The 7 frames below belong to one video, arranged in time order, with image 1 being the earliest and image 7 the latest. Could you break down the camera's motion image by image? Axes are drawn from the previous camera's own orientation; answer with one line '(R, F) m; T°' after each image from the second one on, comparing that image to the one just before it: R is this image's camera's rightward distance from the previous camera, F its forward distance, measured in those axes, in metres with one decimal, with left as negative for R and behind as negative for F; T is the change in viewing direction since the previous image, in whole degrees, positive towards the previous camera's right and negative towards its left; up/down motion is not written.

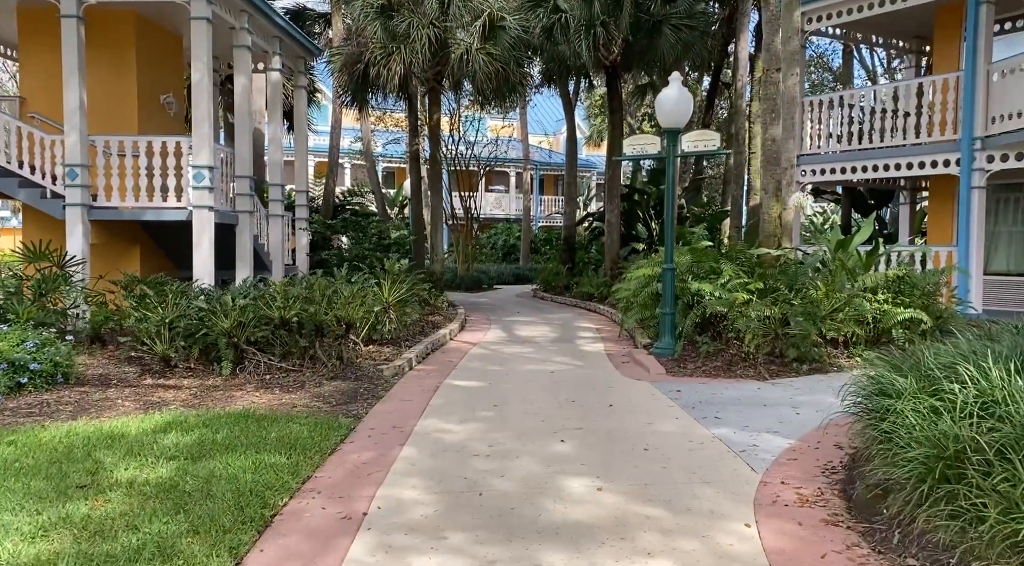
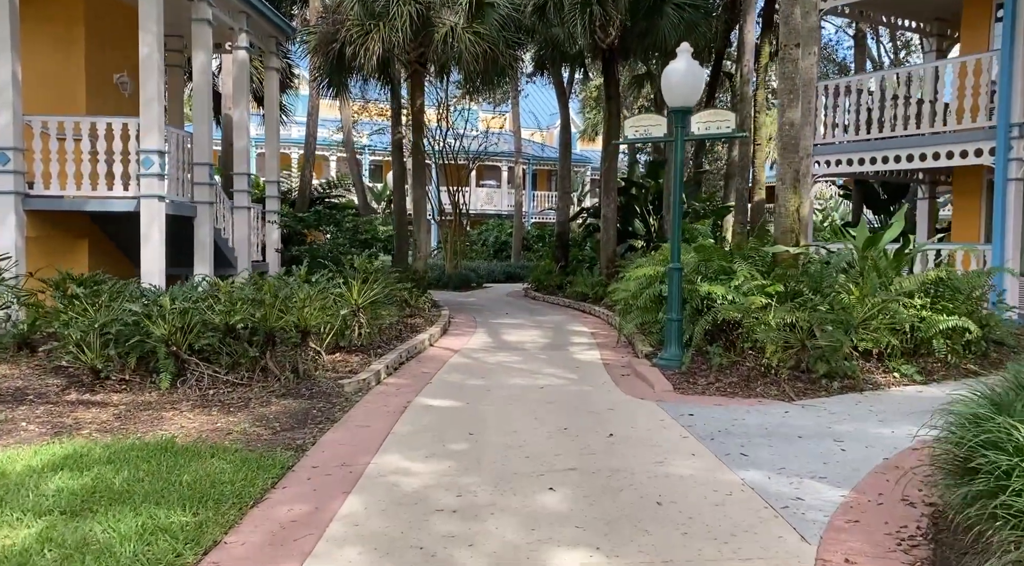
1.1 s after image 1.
(+0.1, +1.1) m; 0°
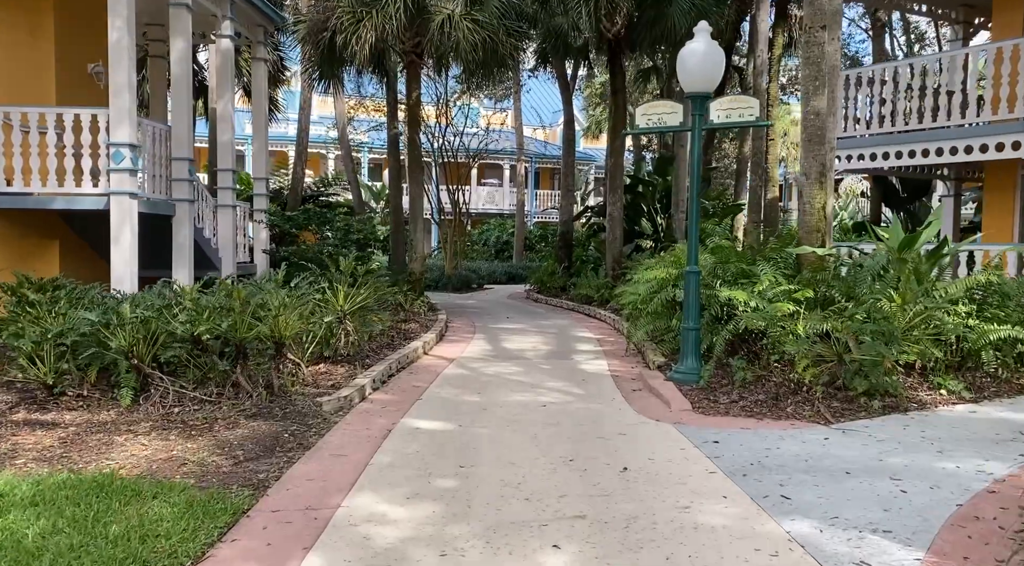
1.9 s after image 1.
(0.0, +0.7) m; 0°
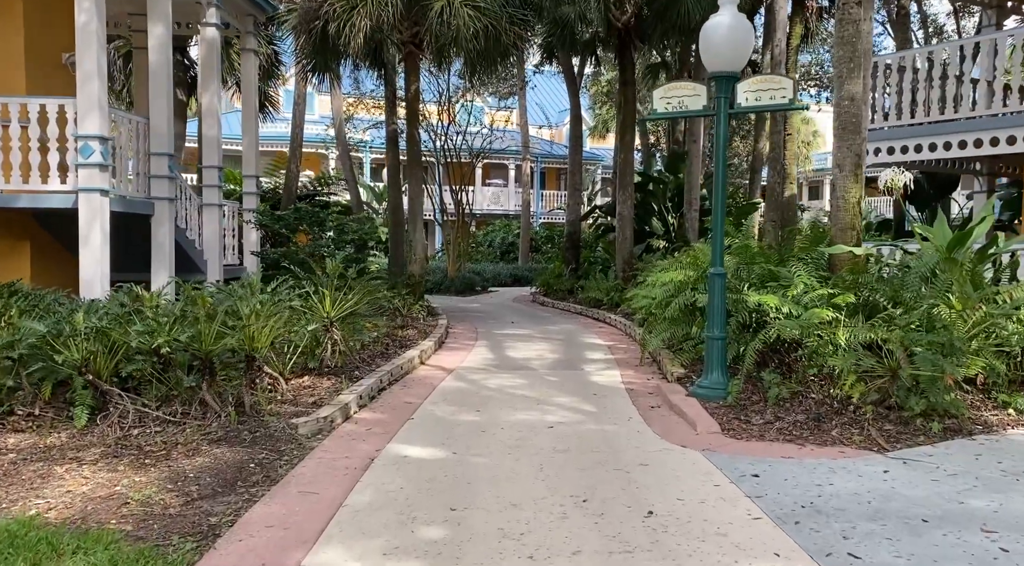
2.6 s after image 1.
(0.0, +0.8) m; 0°
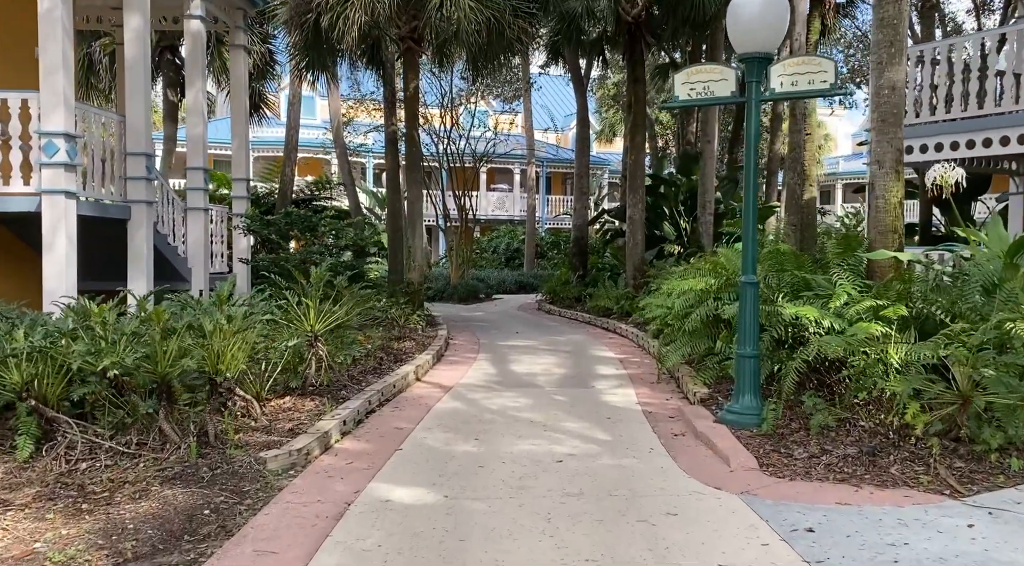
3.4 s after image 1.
(0.0, +0.7) m; 0°
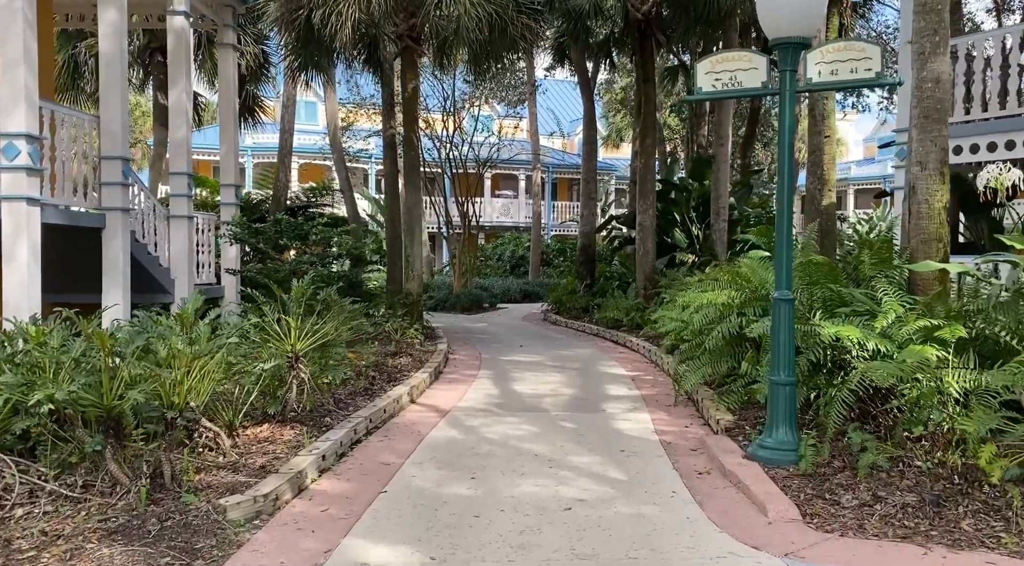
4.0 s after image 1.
(0.0, +0.7) m; 0°
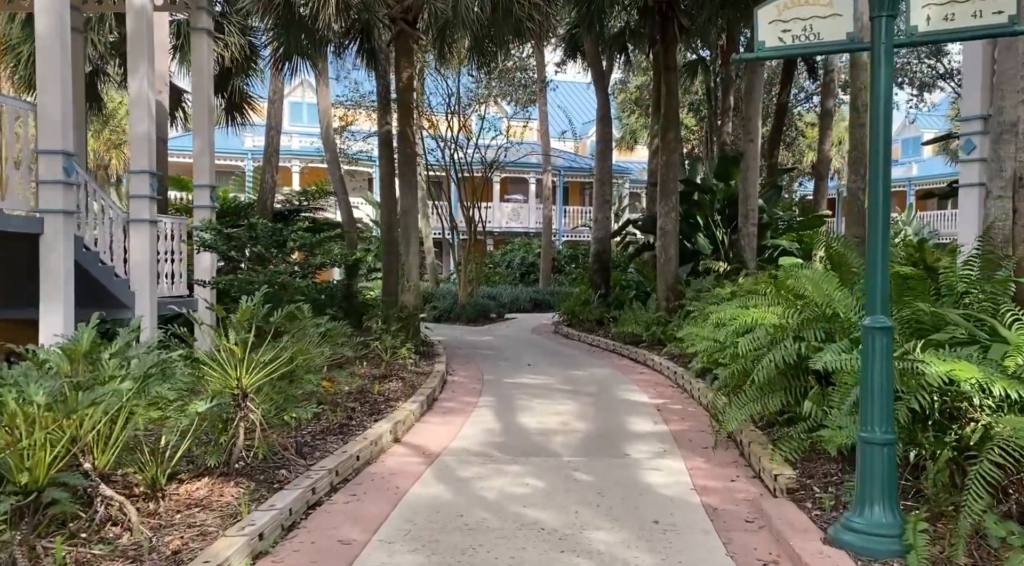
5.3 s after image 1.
(+0.1, +1.2) m; -1°
